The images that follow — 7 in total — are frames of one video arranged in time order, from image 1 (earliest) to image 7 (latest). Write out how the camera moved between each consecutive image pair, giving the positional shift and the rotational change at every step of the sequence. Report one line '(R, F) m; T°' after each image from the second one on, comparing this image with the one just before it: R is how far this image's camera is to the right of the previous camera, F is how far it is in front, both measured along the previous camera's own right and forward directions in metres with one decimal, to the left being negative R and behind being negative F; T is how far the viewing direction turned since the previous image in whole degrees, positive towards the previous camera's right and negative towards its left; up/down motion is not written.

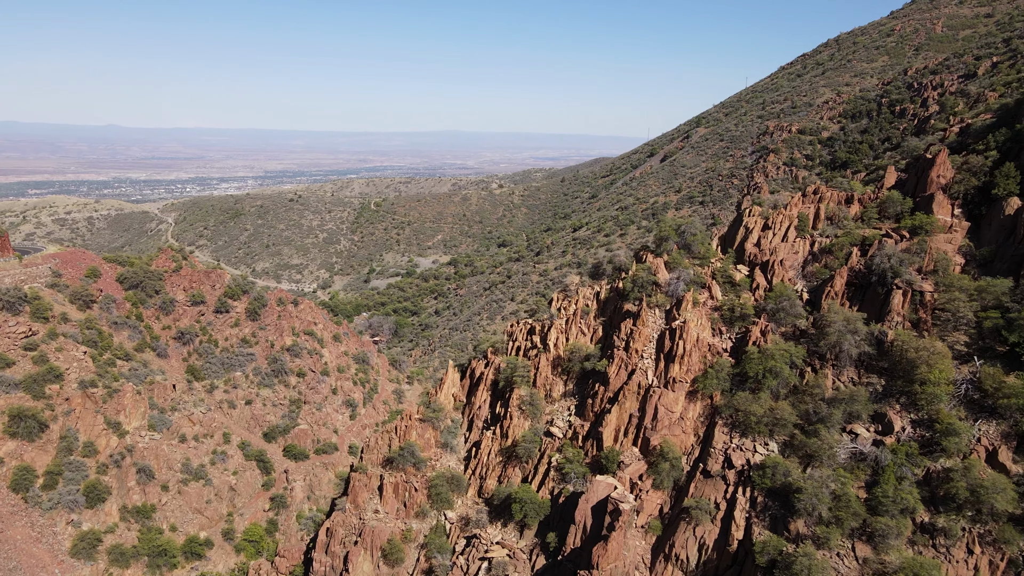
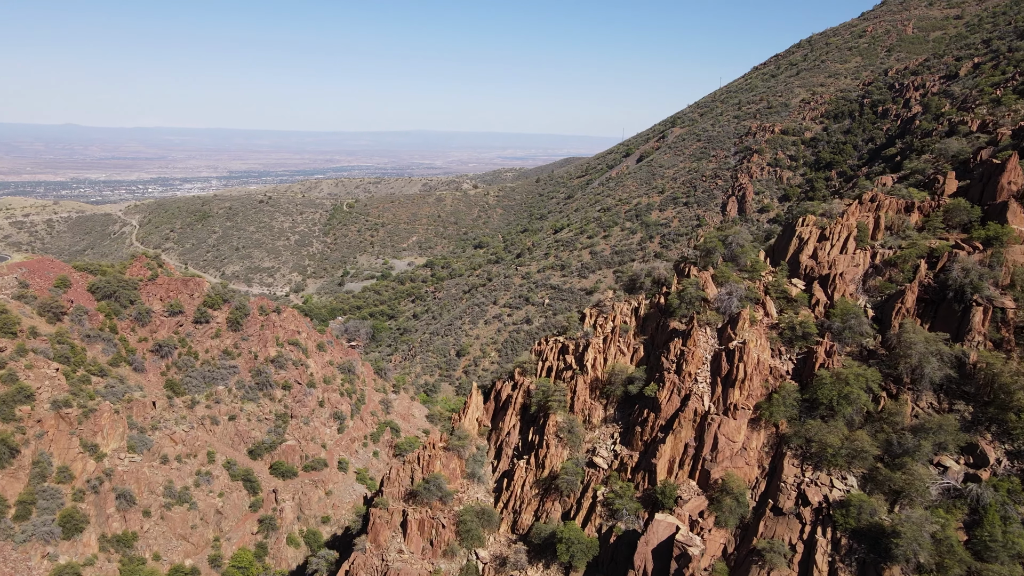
(-1.4, +1.4) m; +2°
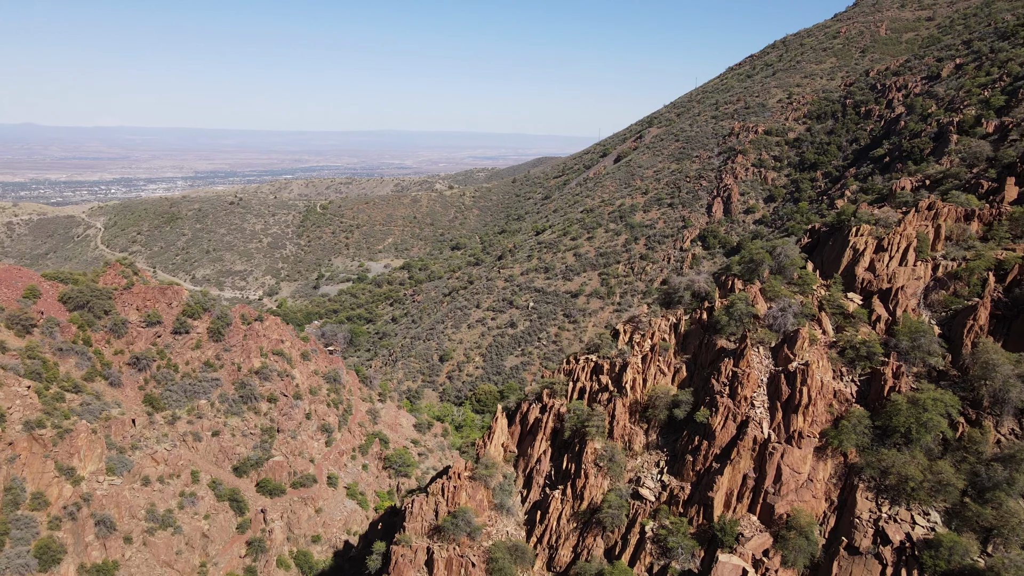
(-1.2, +1.3) m; +2°
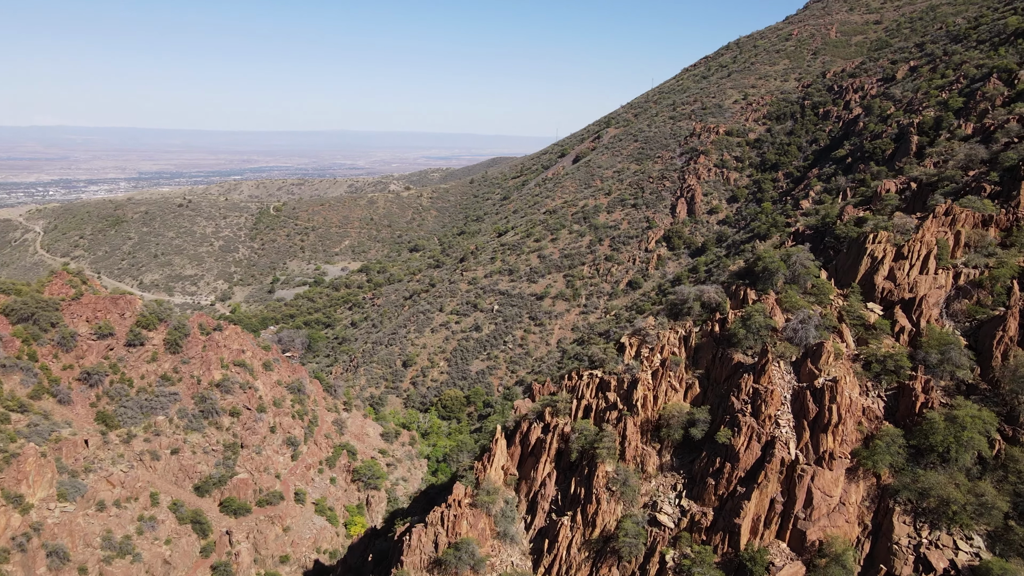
(-0.9, +1.0) m; +3°
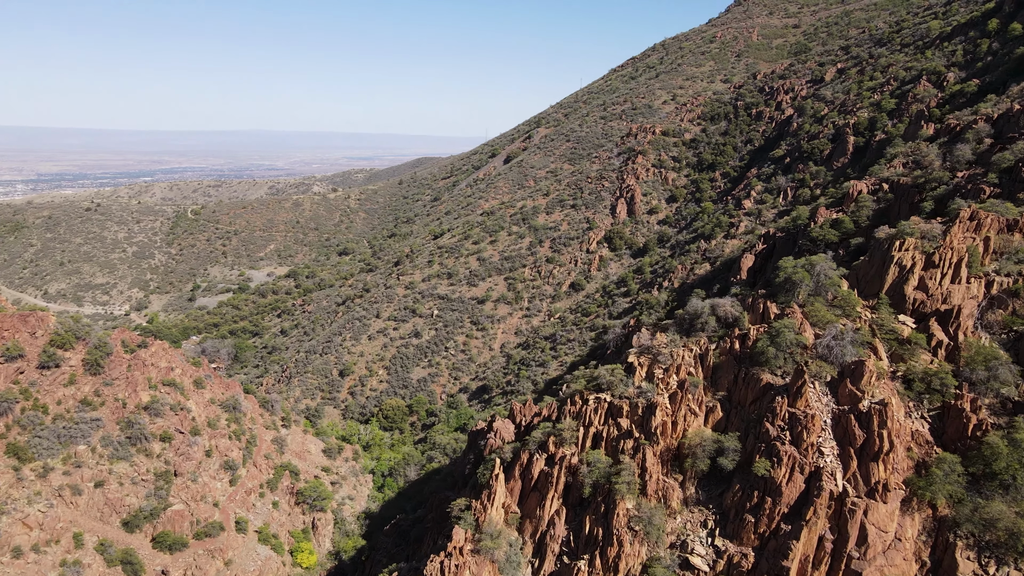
(-1.3, +1.6) m; +6°
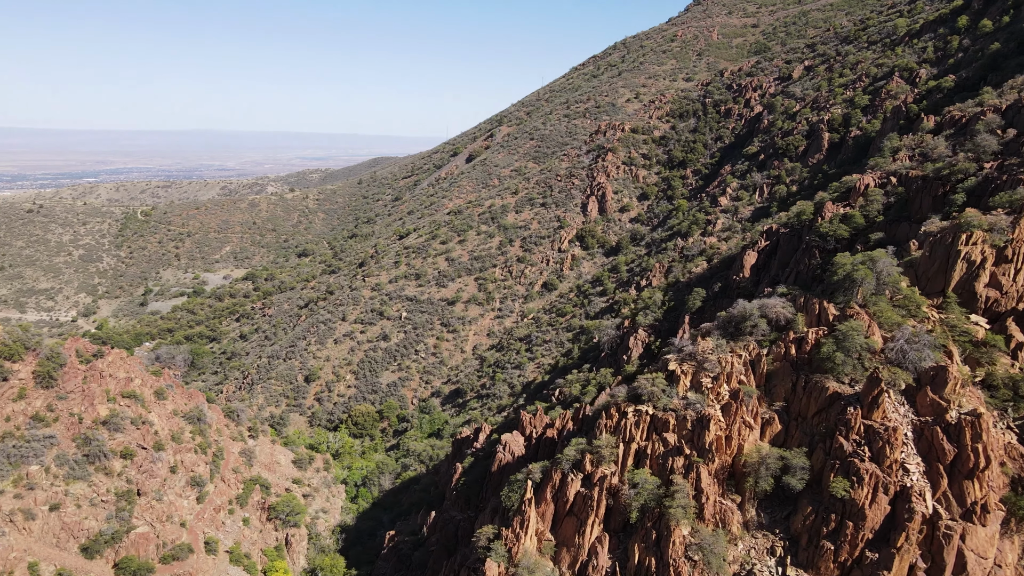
(-1.2, +1.5) m; +3°
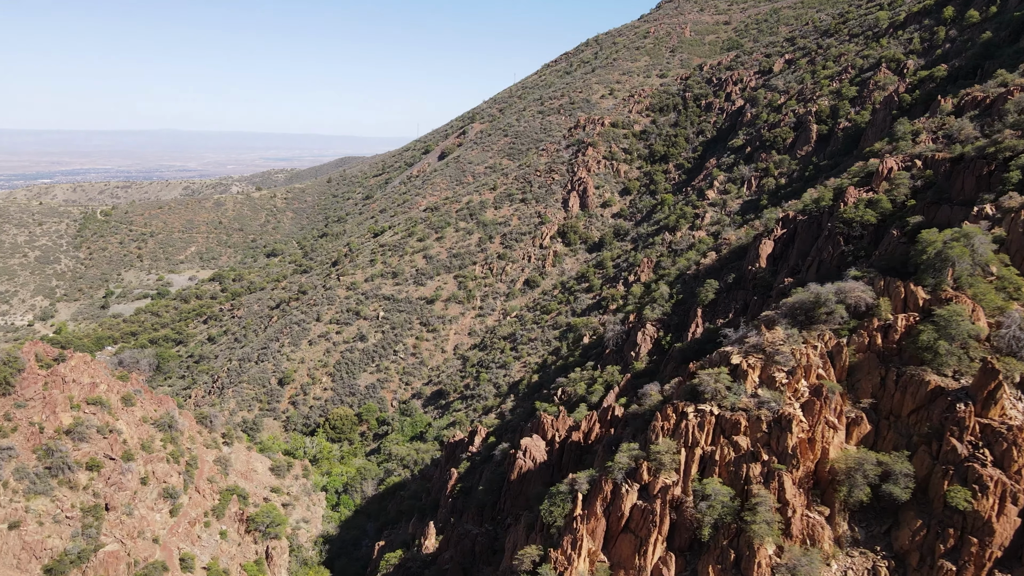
(-1.1, +1.7) m; +2°
